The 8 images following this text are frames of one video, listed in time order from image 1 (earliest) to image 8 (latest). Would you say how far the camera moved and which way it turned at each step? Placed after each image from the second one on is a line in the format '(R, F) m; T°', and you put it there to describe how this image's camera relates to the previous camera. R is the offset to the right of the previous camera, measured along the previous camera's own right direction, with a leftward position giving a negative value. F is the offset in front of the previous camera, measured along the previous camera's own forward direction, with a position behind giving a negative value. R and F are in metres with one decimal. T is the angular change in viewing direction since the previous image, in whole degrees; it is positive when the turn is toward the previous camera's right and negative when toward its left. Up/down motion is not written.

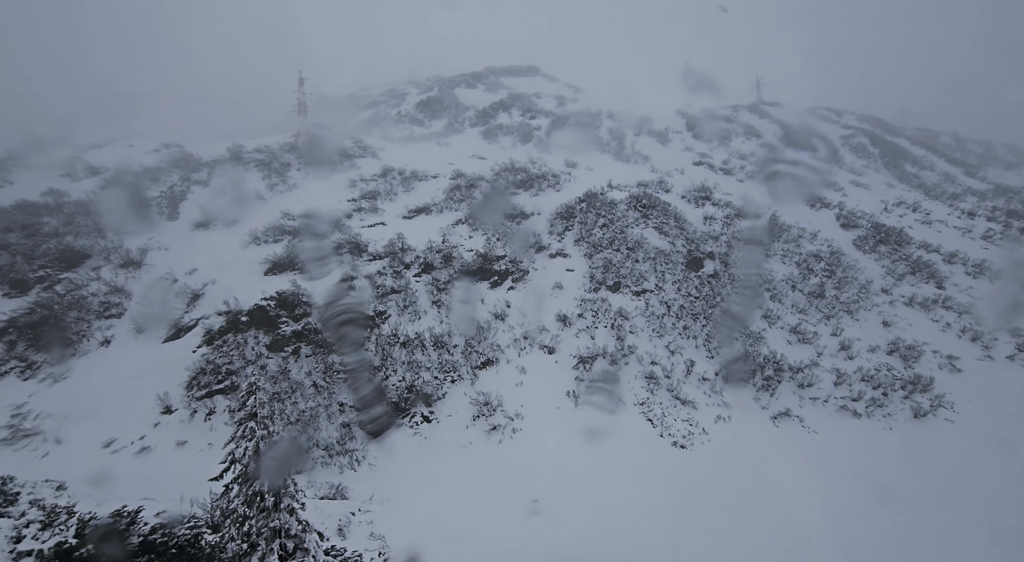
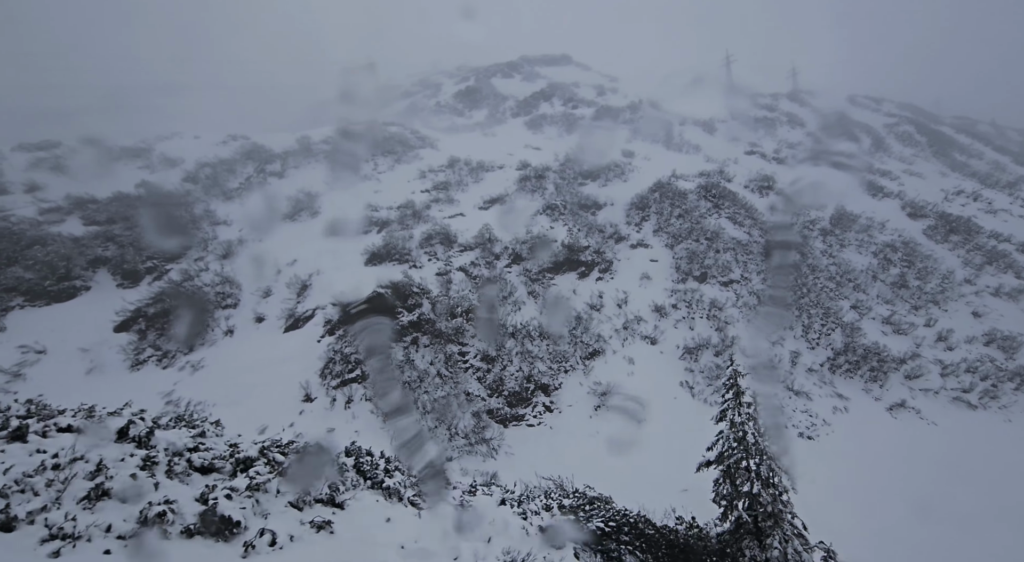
(-3.1, -0.1) m; -1°
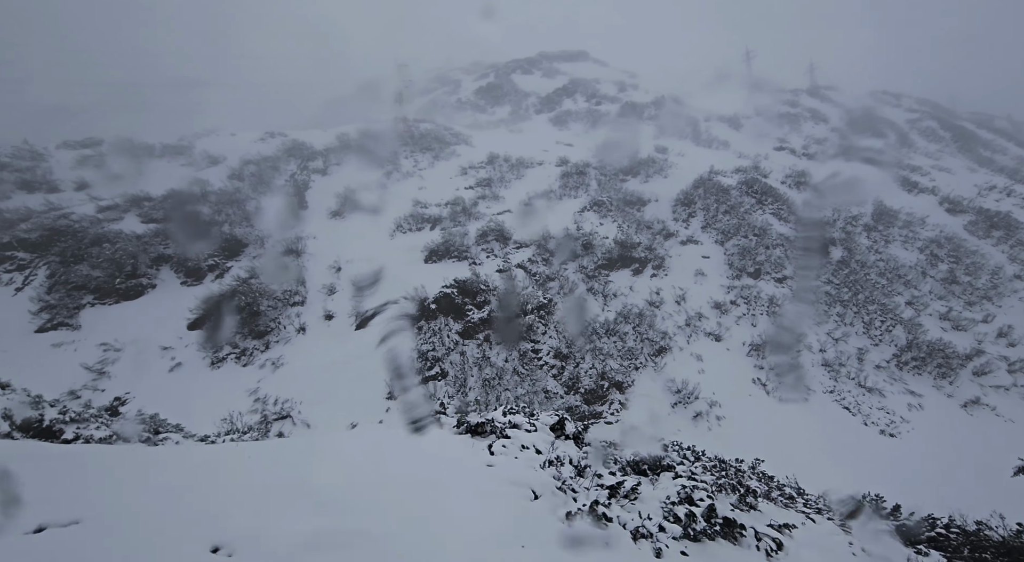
(-2.1, +0.1) m; 0°
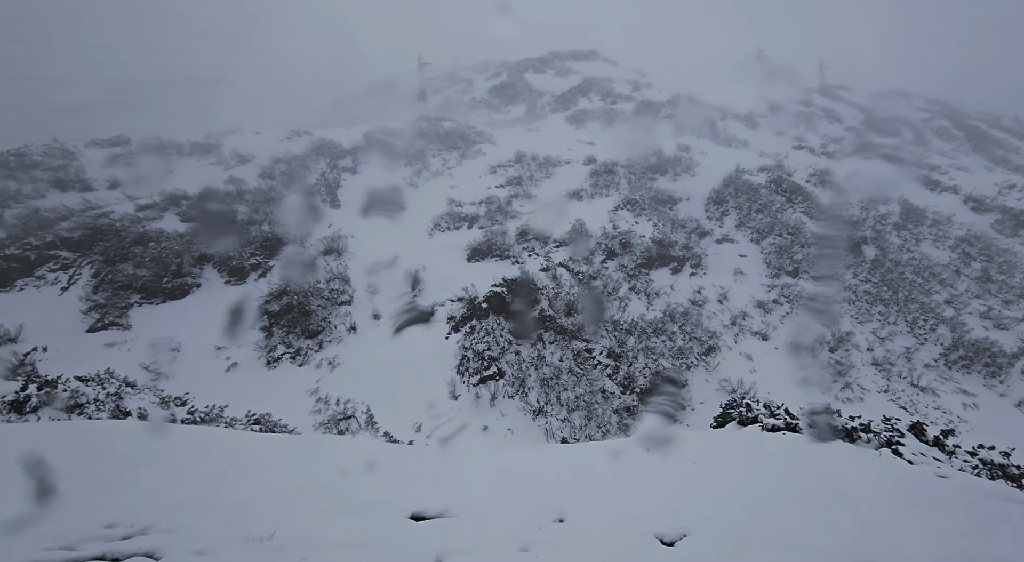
(-1.6, +0.1) m; 0°
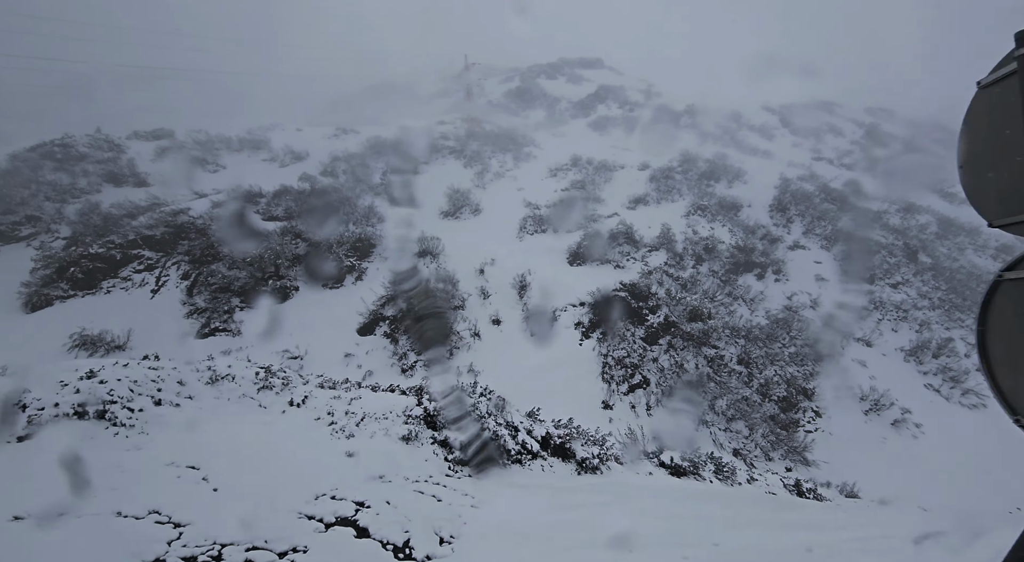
(-4.7, +0.9) m; +4°
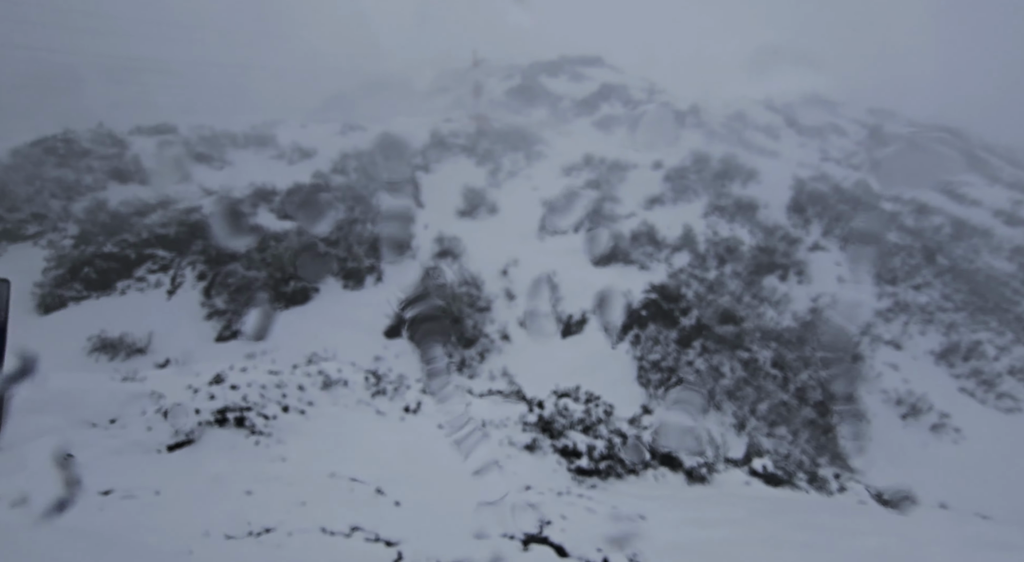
(-1.0, +0.5) m; +1°
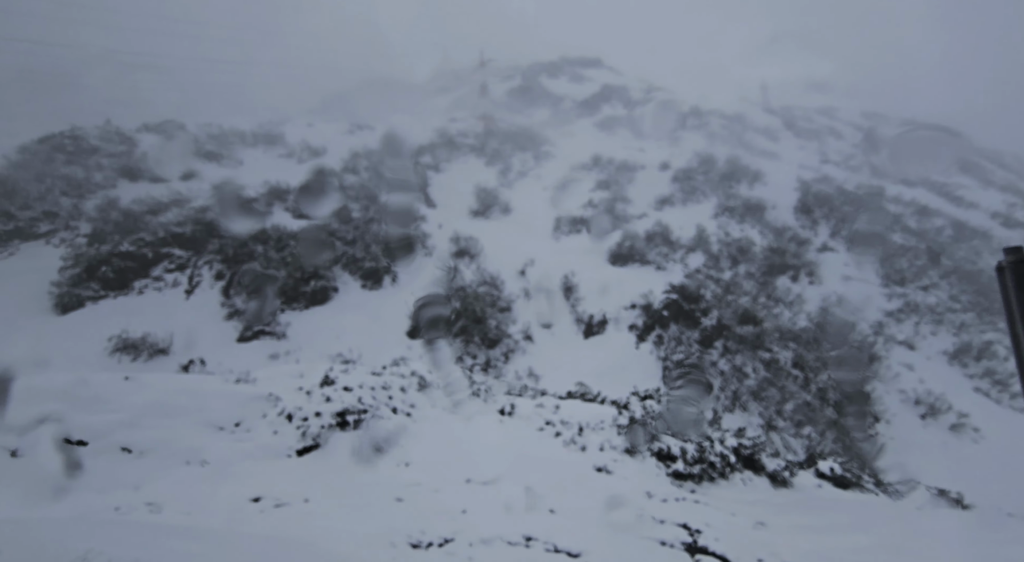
(-0.9, +0.1) m; +1°
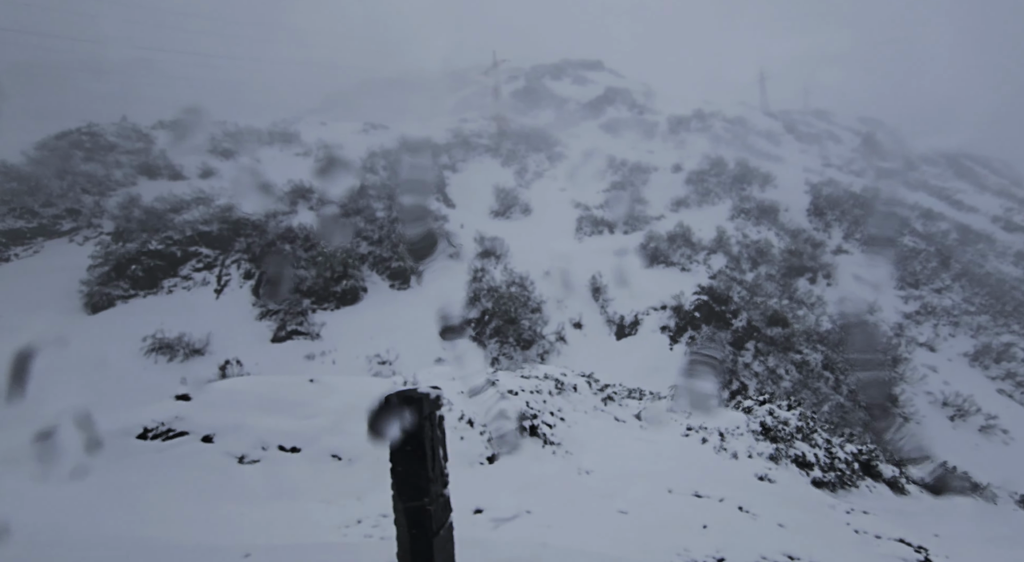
(-1.2, +0.1) m; +1°
